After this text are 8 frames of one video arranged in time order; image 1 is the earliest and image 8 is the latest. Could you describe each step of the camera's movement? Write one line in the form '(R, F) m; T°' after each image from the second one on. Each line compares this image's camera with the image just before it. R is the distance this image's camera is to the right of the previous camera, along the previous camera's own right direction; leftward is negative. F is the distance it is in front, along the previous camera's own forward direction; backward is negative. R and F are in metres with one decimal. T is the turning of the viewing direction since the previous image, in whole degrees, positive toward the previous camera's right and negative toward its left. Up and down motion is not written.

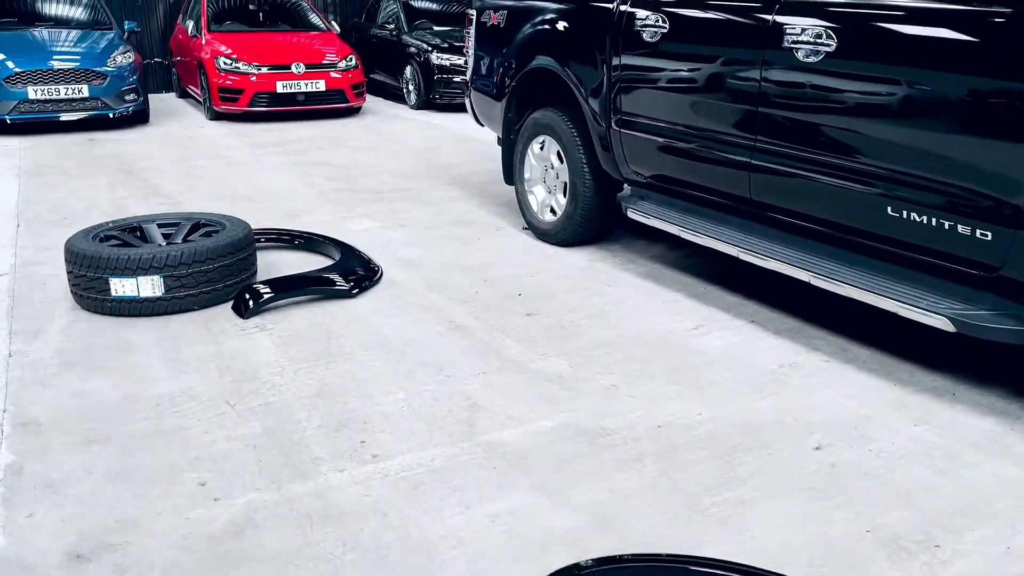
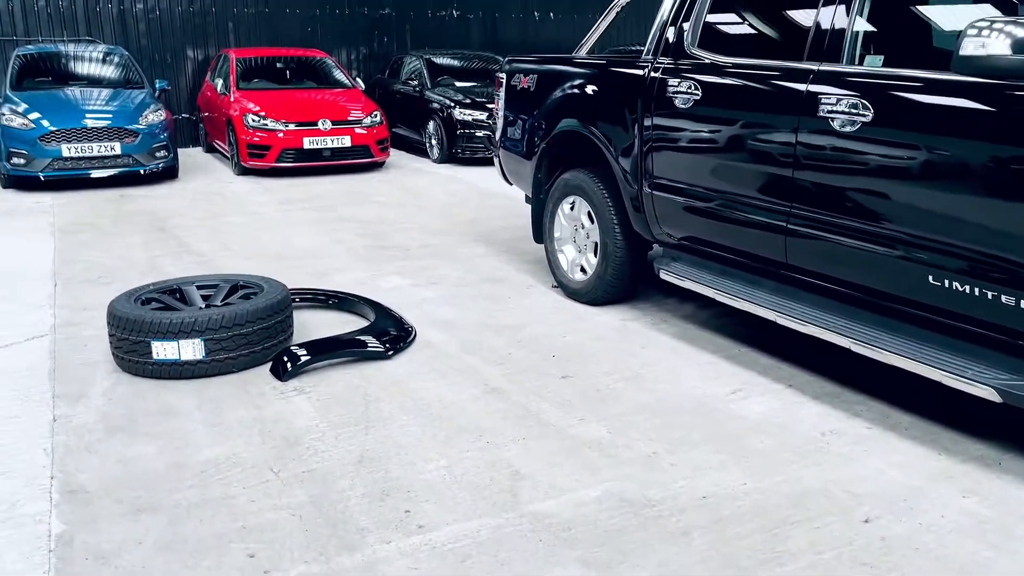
(-0.1, 0.0) m; -1°
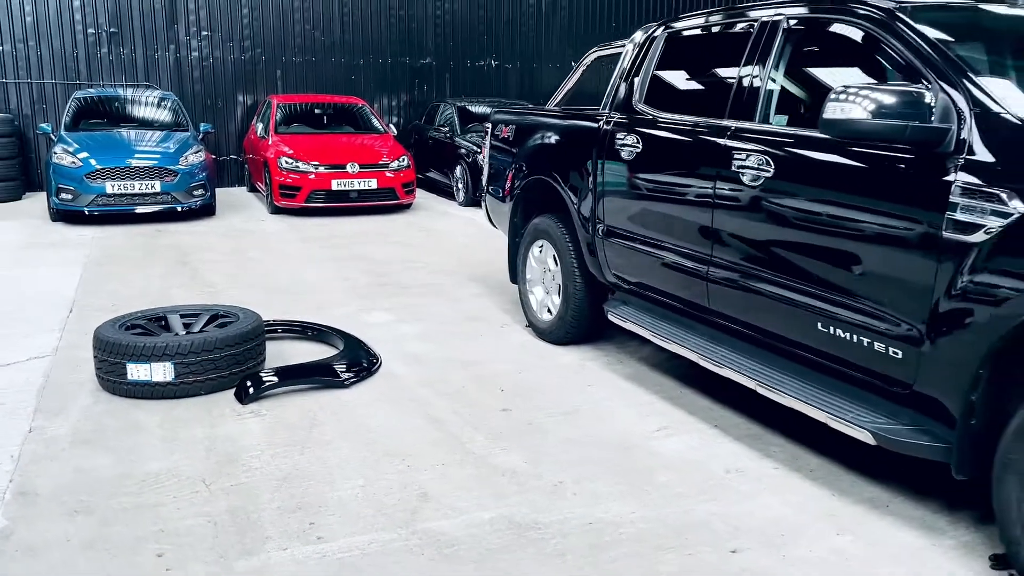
(+0.5, -0.2) m; -4°
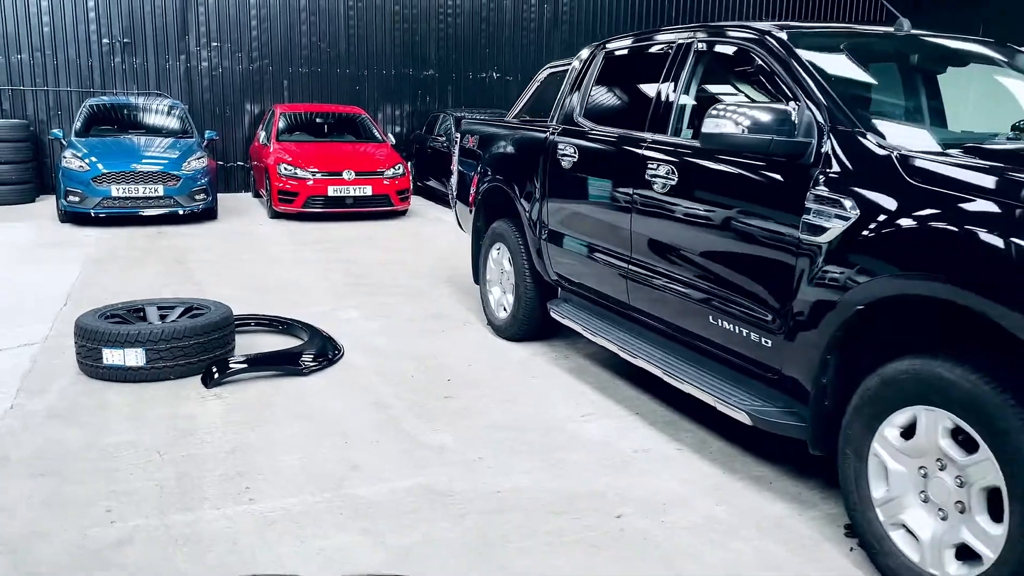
(+0.4, -0.3) m; -1°
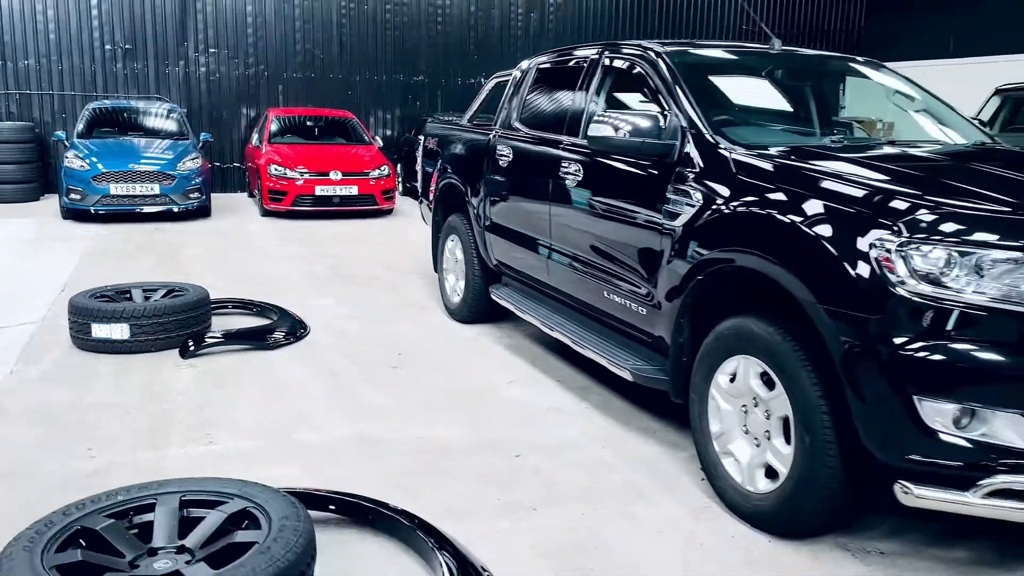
(+0.4, -0.5) m; 0°
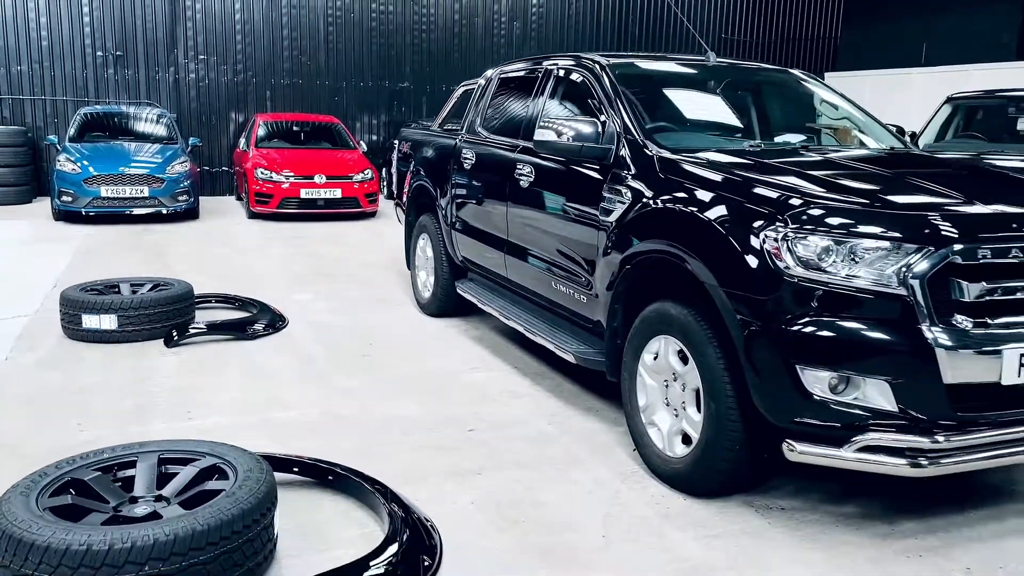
(+0.2, -0.3) m; 0°
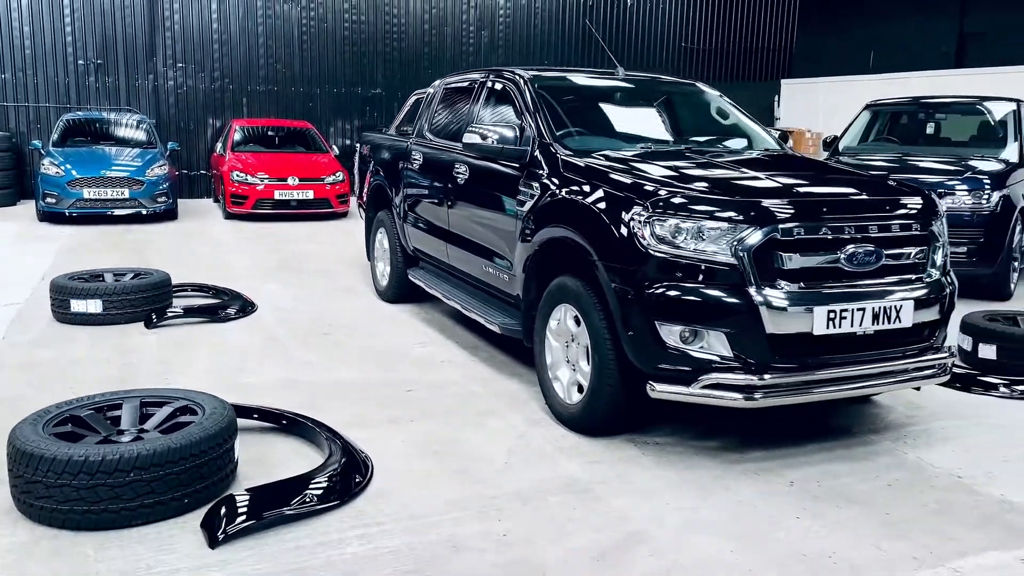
(+0.3, -0.6) m; +1°
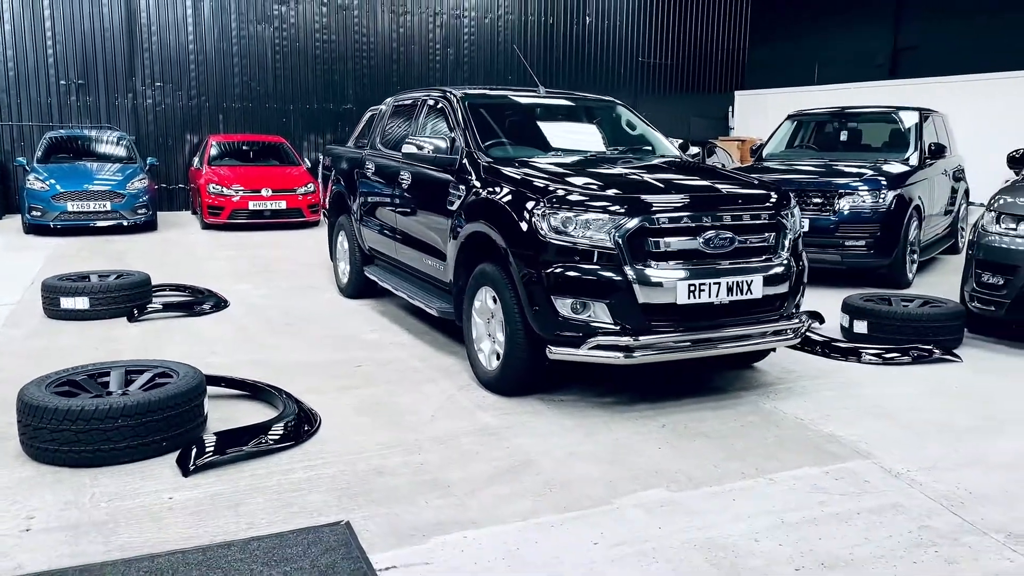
(+0.3, -0.7) m; +1°
